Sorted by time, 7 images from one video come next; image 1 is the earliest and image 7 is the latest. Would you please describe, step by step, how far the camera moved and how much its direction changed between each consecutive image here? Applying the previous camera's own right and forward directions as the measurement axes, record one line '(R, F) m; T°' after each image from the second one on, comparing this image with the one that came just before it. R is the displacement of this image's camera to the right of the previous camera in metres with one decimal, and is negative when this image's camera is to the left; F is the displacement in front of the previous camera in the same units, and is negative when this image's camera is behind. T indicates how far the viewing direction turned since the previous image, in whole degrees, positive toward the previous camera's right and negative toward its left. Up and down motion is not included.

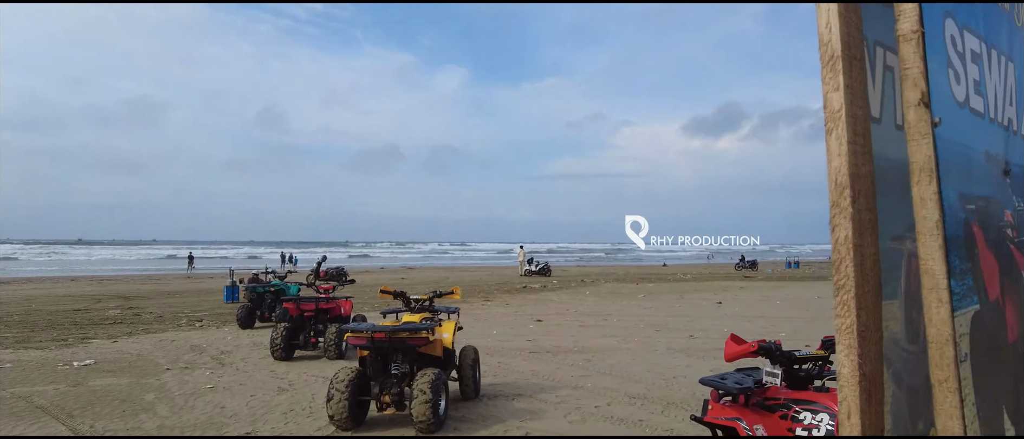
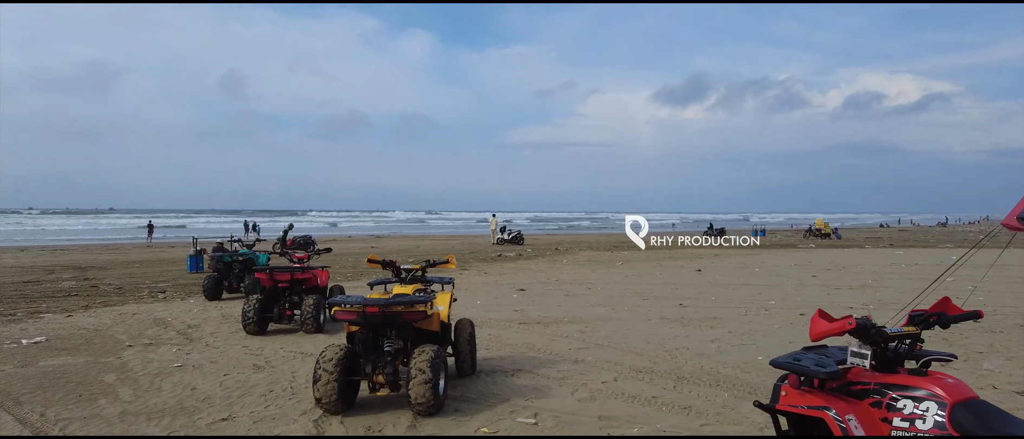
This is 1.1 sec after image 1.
(-0.3, +0.6) m; +3°
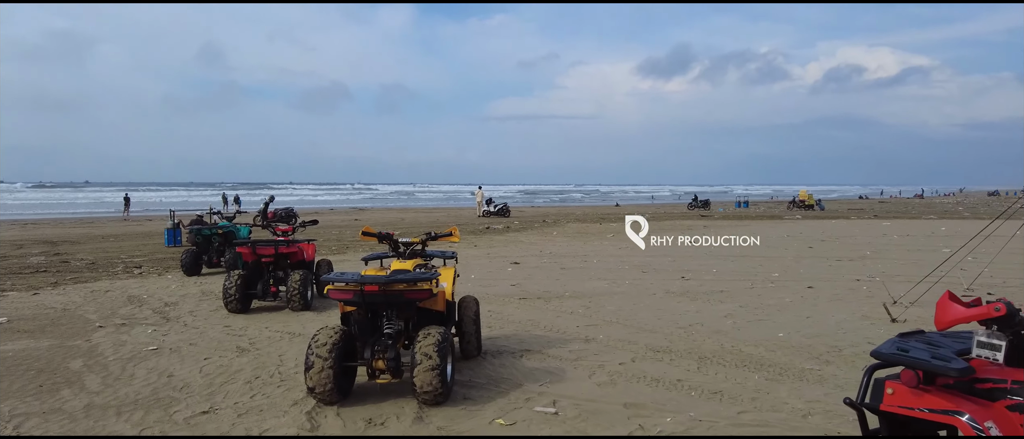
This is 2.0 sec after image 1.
(-0.3, +0.6) m; +2°
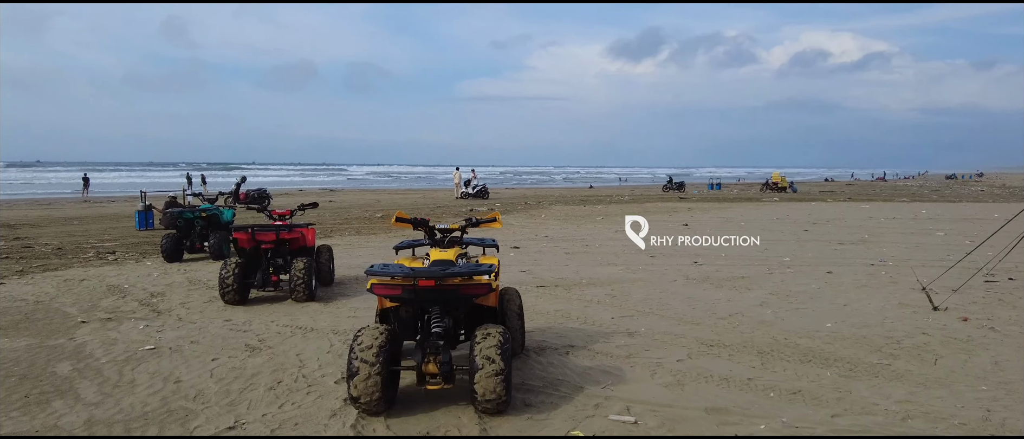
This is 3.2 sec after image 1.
(-0.7, +0.6) m; +3°
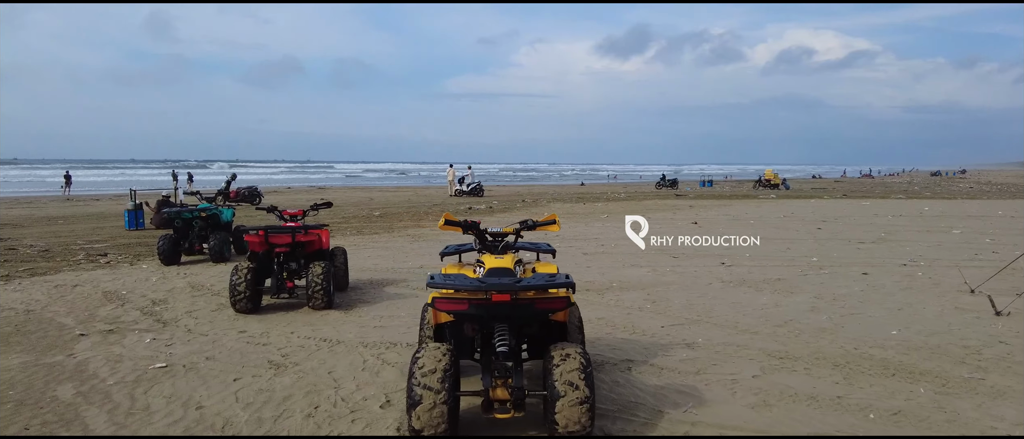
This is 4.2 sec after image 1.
(-0.6, +0.6) m; +1°
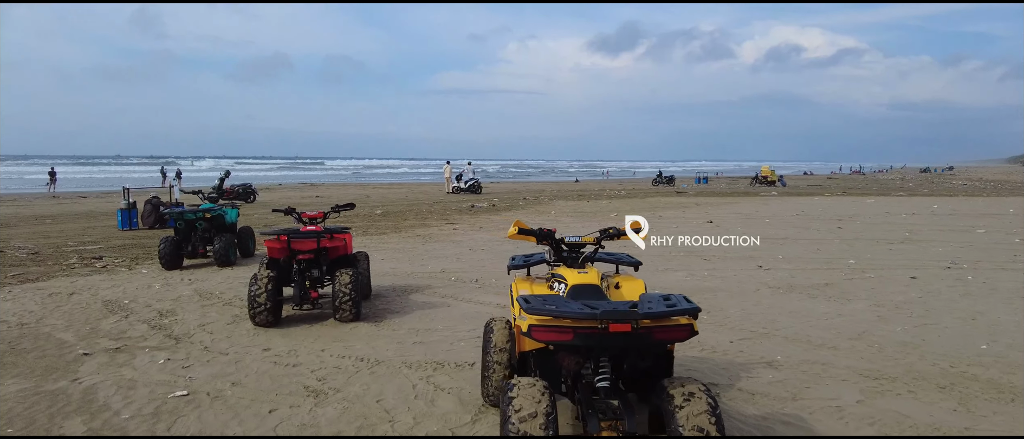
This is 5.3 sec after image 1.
(-0.6, +0.6) m; +1°
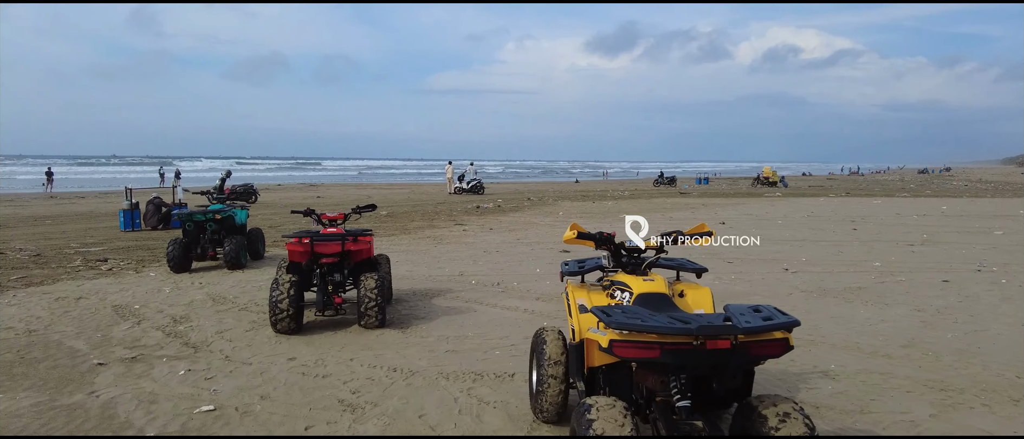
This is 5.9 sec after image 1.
(-0.4, +0.3) m; 0°
